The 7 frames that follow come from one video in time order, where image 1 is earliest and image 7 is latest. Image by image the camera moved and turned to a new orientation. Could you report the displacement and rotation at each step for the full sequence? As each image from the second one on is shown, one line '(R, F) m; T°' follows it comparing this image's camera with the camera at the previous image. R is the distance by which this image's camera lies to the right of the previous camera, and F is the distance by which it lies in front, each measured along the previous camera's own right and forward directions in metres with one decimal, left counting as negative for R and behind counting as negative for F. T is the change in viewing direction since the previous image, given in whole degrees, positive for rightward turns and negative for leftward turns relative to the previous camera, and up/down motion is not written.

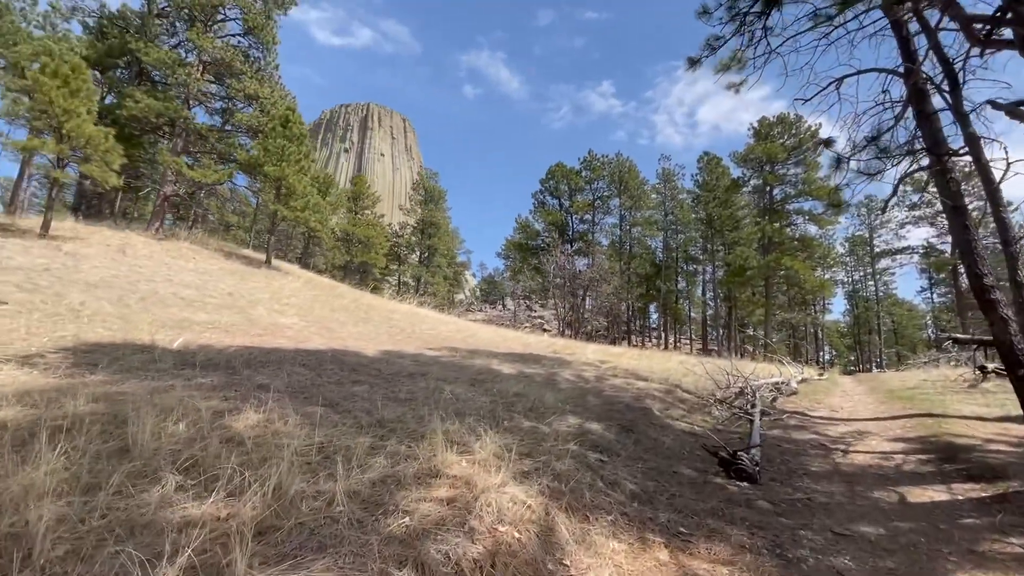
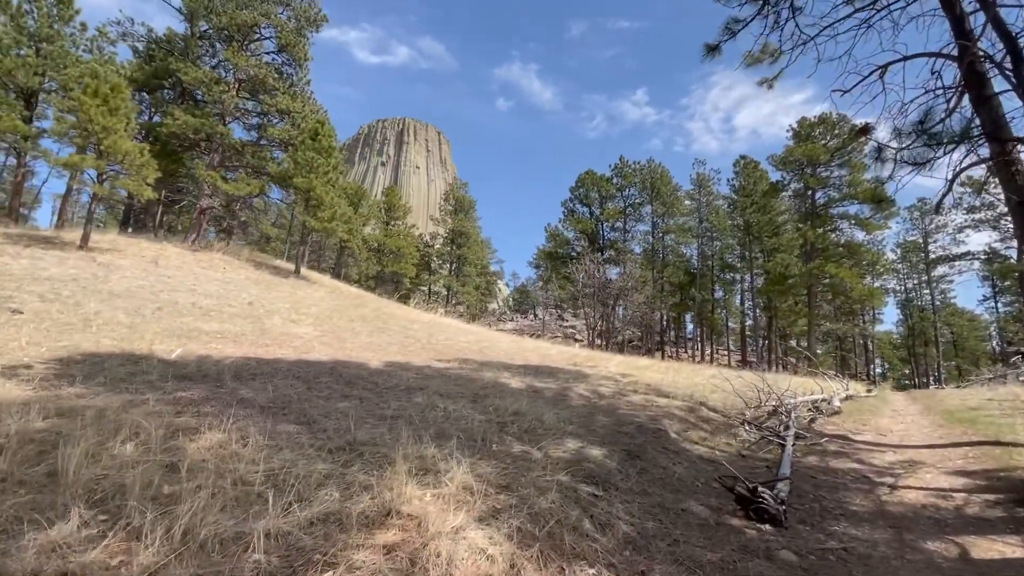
(+0.3, +0.4) m; -4°
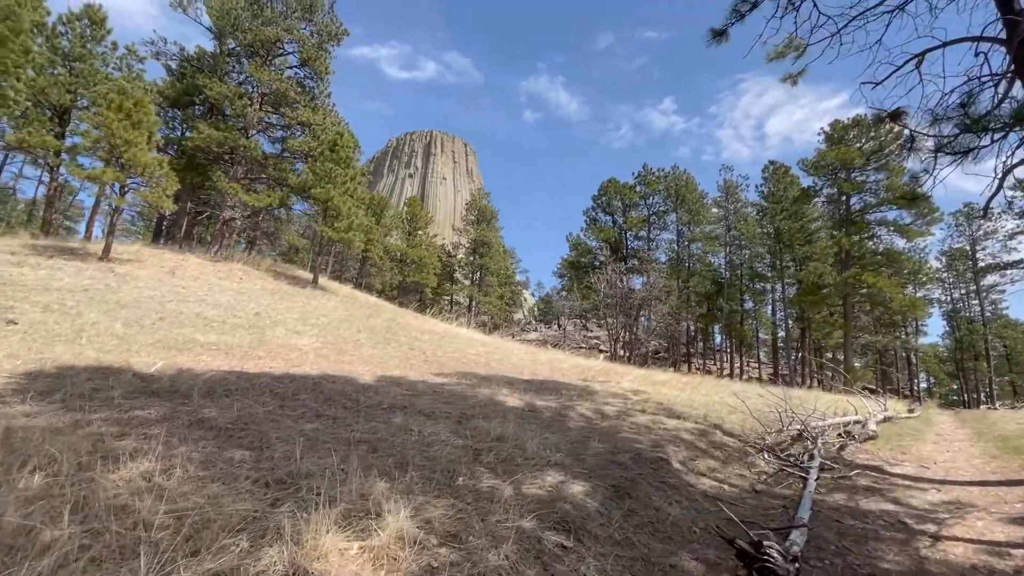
(+0.4, +0.4) m; -3°
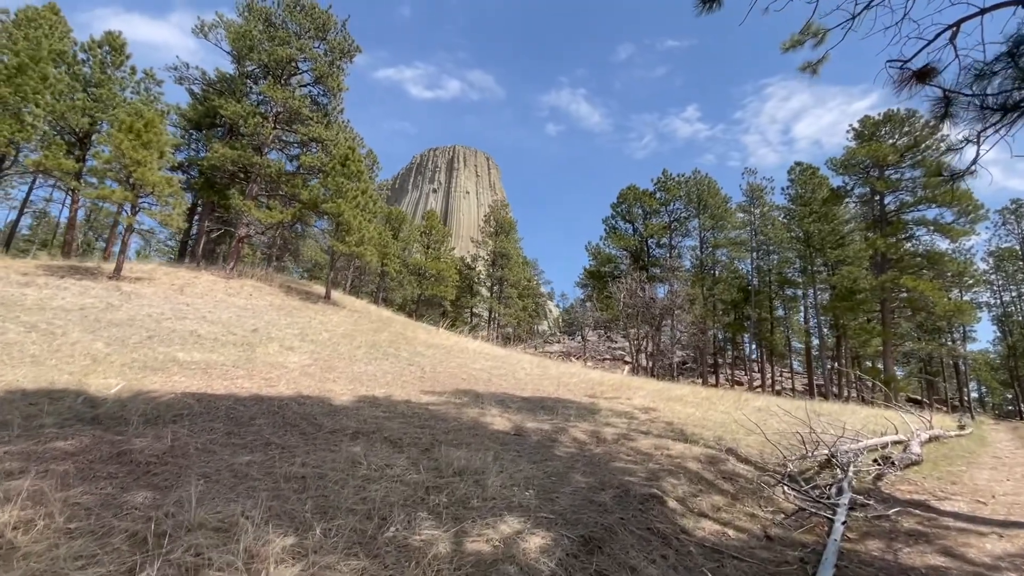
(+0.5, +0.5) m; -3°
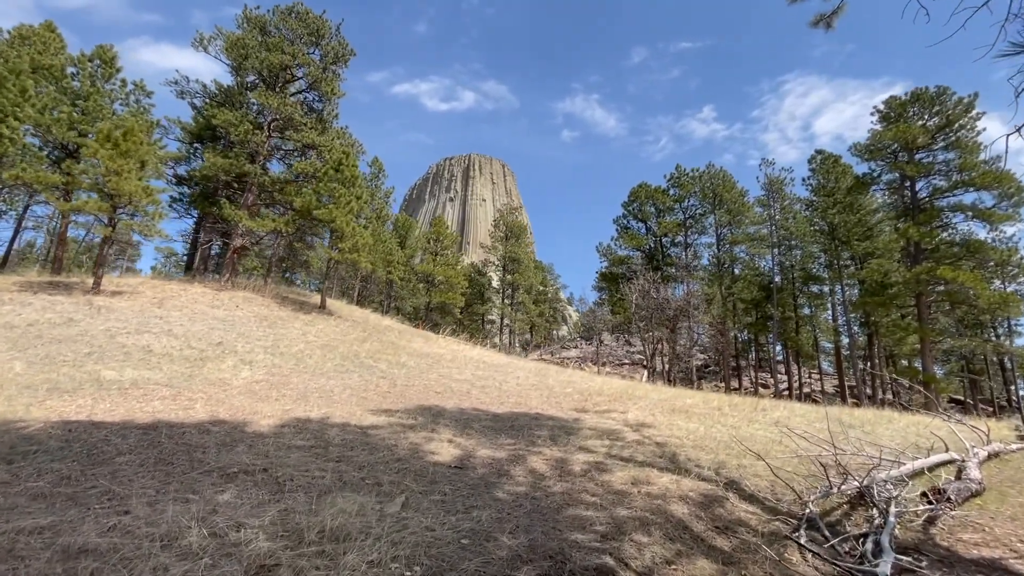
(+0.7, +1.0) m; -2°
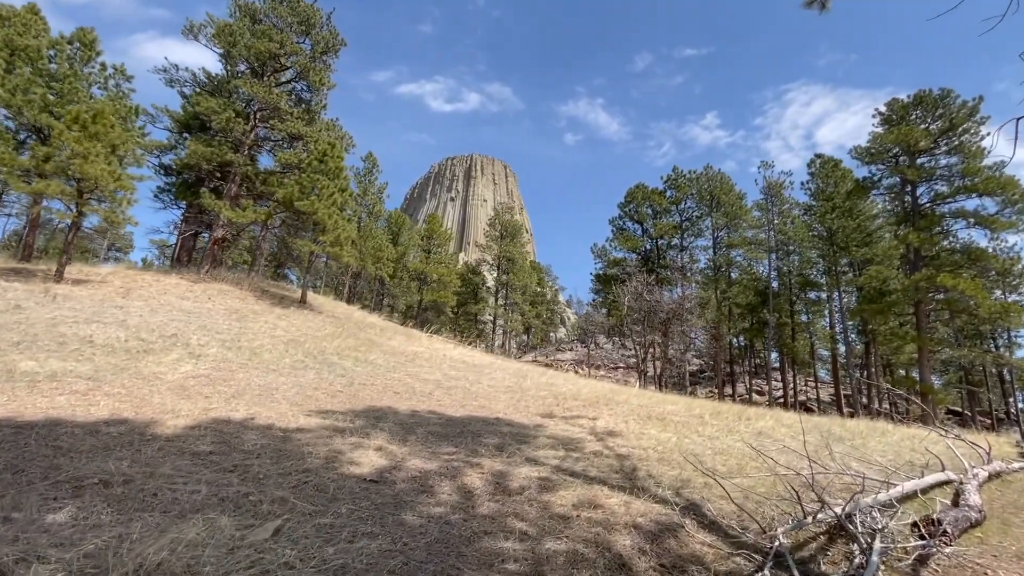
(+0.5, +0.6) m; 0°
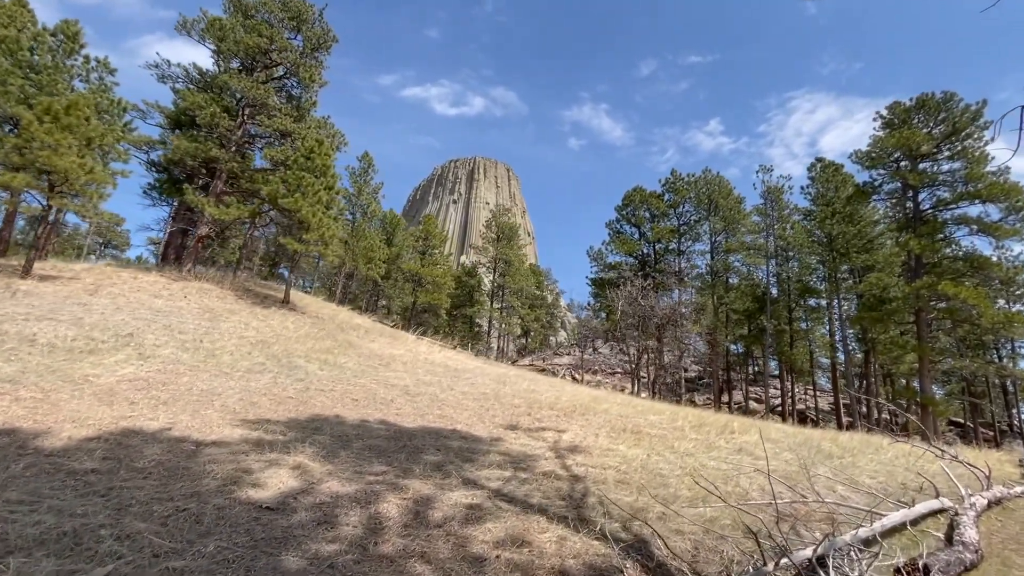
(+0.5, +0.5) m; 0°
